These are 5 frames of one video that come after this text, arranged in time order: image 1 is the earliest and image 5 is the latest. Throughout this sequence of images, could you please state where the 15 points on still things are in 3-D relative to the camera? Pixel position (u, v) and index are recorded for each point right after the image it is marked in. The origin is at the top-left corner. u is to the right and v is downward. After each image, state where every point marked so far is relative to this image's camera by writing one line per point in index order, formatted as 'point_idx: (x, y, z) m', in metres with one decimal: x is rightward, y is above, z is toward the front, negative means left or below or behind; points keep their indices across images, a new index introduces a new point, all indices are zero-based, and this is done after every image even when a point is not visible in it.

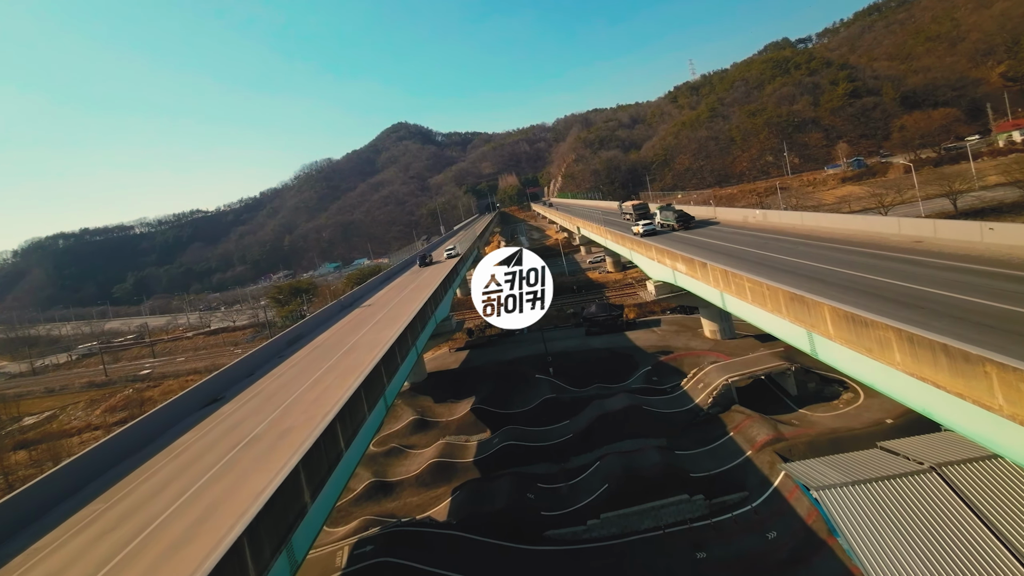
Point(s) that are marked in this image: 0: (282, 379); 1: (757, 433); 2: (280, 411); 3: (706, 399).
0: (-8.9, -3.5, +17.2) m
1: (+8.8, -5.2, +16.0) m
2: (-7.0, -3.8, +13.6) m
3: (+8.4, -4.8, +19.0) m
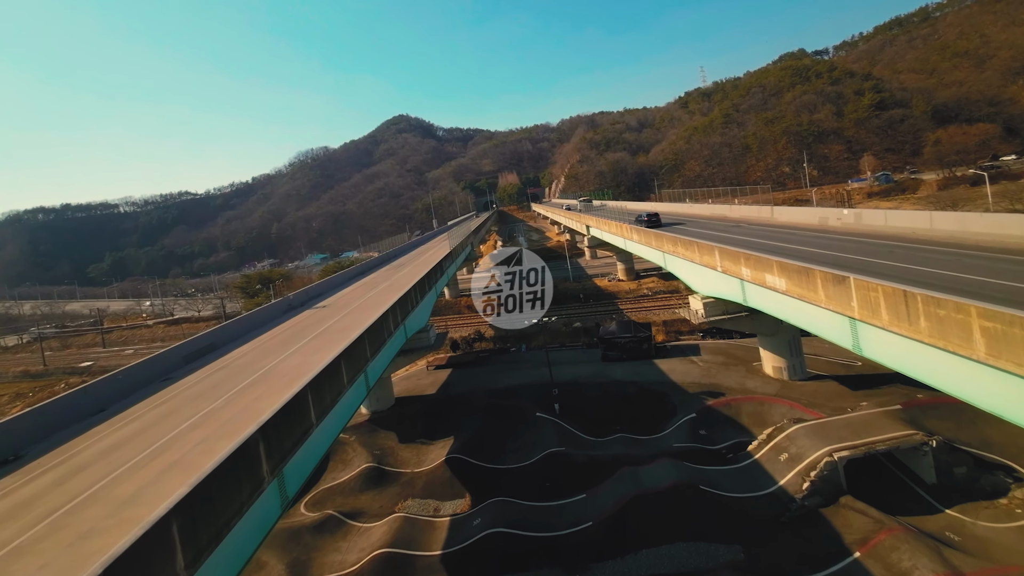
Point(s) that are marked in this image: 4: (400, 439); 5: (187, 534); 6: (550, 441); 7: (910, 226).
0: (-9.0, -3.3, +10.5) m
1: (+8.6, -6.0, +9.6) m
2: (-7.1, -3.6, +7.0) m
3: (+8.1, -5.5, +12.6) m
4: (-4.9, -6.6, +19.5) m
5: (-4.1, -3.0, +5.7) m
6: (+1.4, -5.9, +17.3) m
7: (+14.1, +2.2, +15.8) m
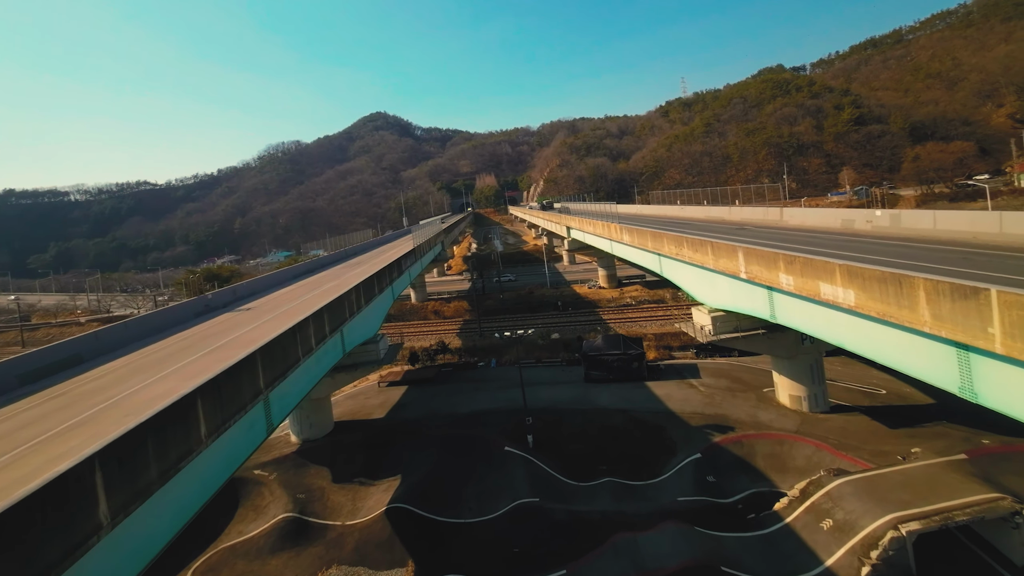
0: (-9.7, -3.1, +6.4) m
1: (+7.8, -6.3, +6.4) m
2: (-7.6, -3.4, +2.9) m
3: (+7.2, -5.8, +9.4) m
4: (-6.2, -6.6, +15.5) m
5: (-4.5, -2.9, +1.8) m
6: (+0.3, -6.1, +13.6) m
7: (+13.2, +1.7, +12.9) m
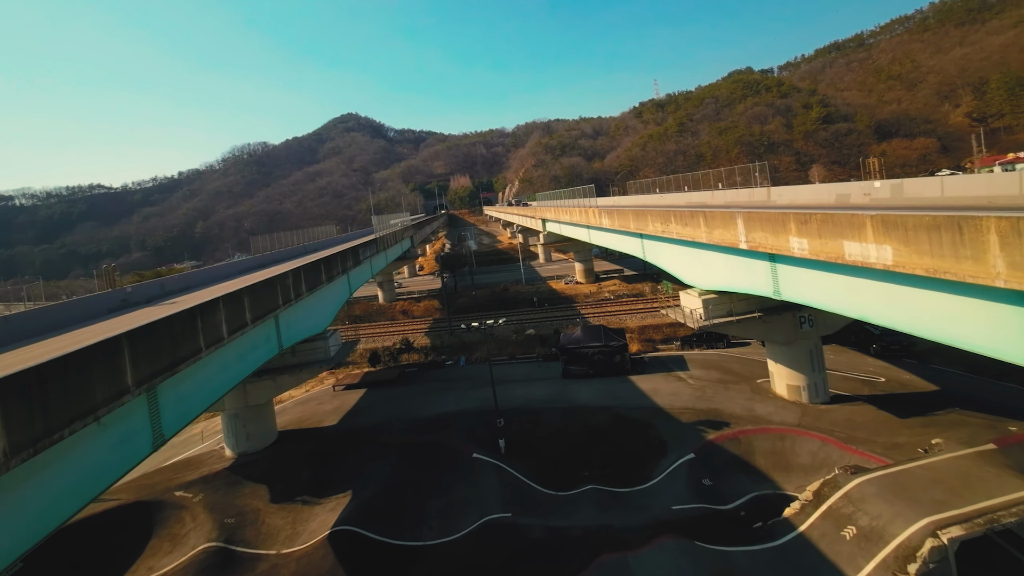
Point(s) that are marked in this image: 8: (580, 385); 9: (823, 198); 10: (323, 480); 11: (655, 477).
0: (-10.2, -2.7, +3.9) m
1: (+7.3, -5.5, +4.8) m
2: (-8.0, -2.9, +0.6) m
3: (+6.6, -5.1, +7.8) m
4: (-7.1, -6.2, +13.2) m
5: (-4.8, -2.3, -0.3) m
6: (-0.6, -5.6, +11.7) m
7: (+12.3, +2.4, +11.7) m
8: (+2.6, -3.7, +17.2) m
9: (+11.7, +3.4, +16.9) m
10: (-5.8, -5.9, +13.7) m
11: (+3.9, -5.1, +12.0) m
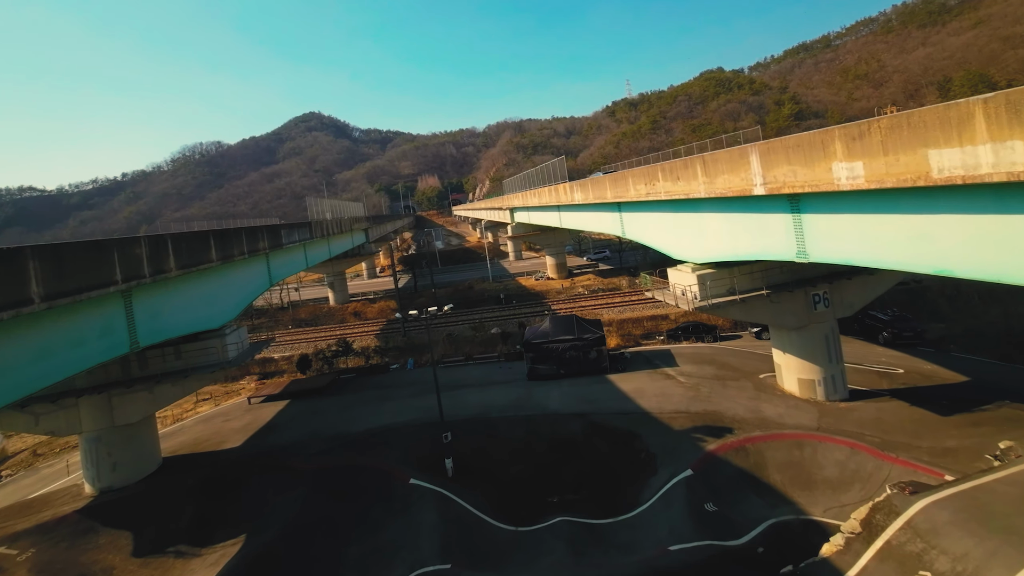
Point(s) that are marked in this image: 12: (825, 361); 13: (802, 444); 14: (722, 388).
0: (-10.9, -2.1, +0.4) m
1: (+6.6, -4.7, +2.2) m
2: (-8.5, -2.2, -2.8) m
3: (+5.7, -4.3, +5.1) m
4: (-8.3, -5.7, +9.8) m
5: (-5.3, -1.6, -3.6) m
6: (-1.7, -5.0, +8.6) m
7: (+11.0, +3.2, +9.4) m
8: (+1.1, -3.2, +14.3) m
9: (+10.1, +4.1, +14.6) m
10: (-7.0, -5.4, +10.3) m
11: (+2.8, -4.4, +9.2) m
12: (+7.9, -1.9, +11.3) m
13: (+6.5, -3.5, +10.0) m
14: (+6.0, -2.9, +12.8) m
